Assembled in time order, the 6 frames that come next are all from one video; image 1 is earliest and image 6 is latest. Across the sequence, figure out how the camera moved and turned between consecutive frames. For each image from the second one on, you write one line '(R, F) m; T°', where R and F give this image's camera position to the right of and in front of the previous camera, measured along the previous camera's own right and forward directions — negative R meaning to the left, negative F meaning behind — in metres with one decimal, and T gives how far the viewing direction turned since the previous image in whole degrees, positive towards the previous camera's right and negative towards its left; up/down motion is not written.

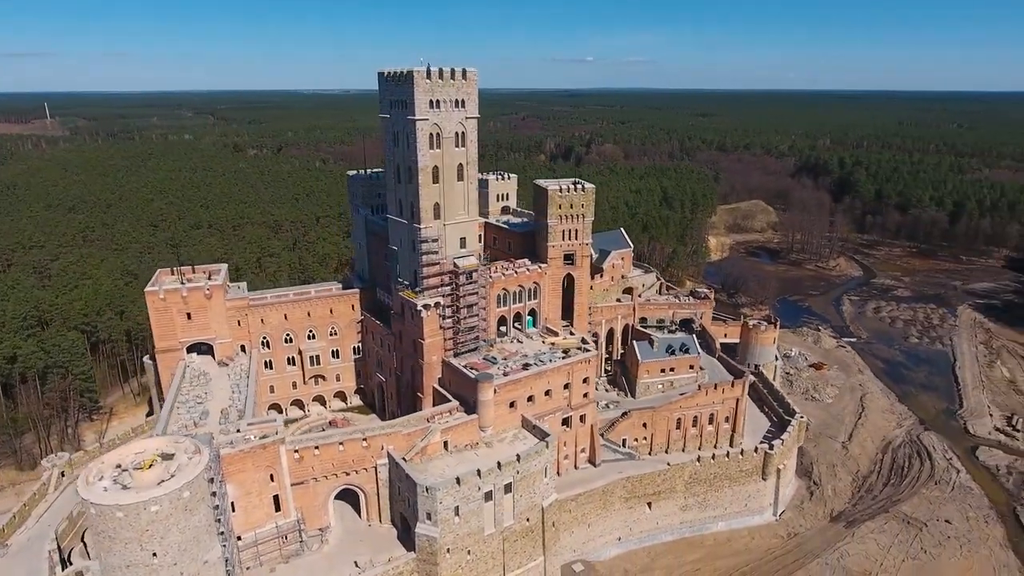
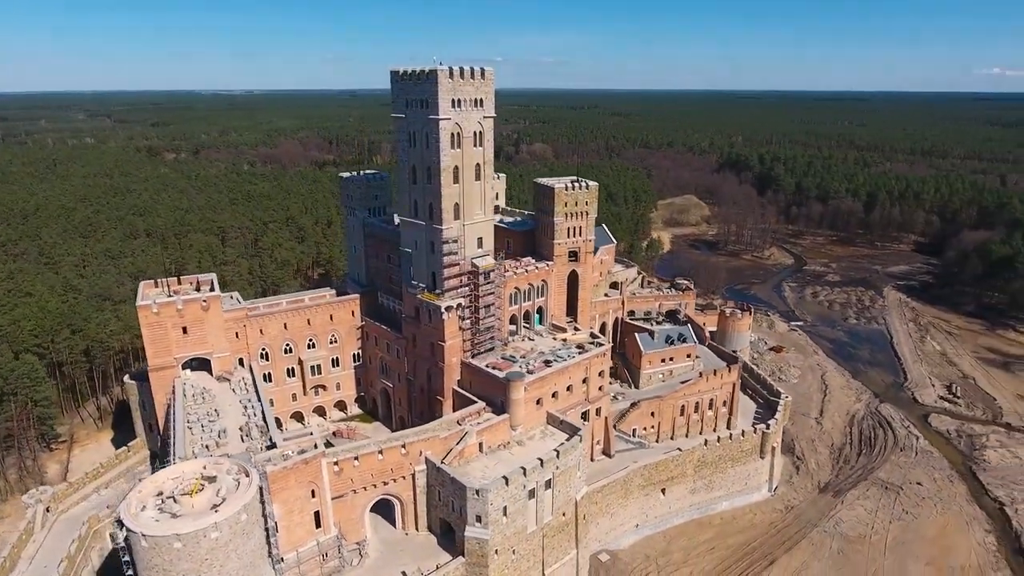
(-7.2, +0.3) m; +8°
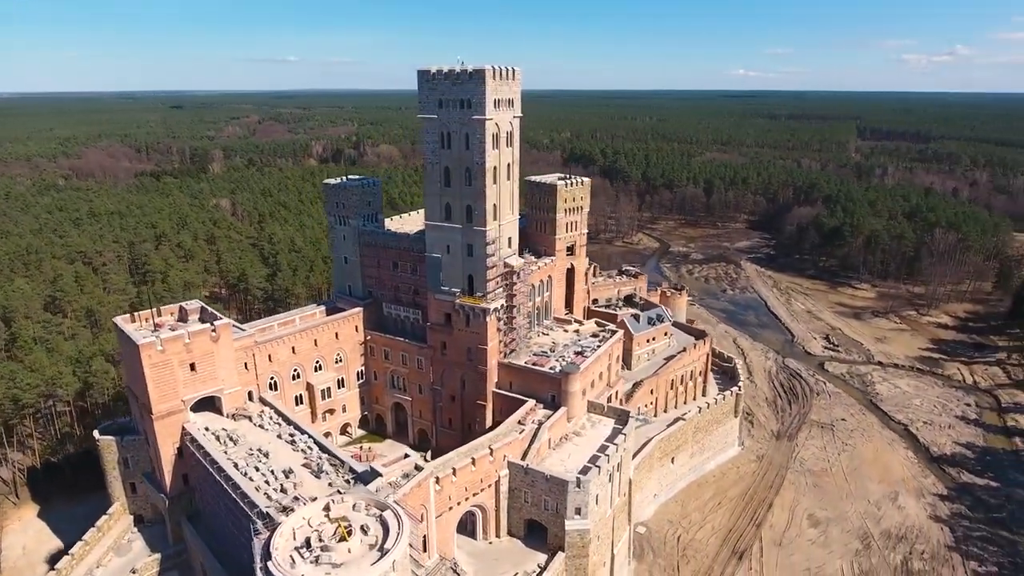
(-14.8, +1.8) m; +17°
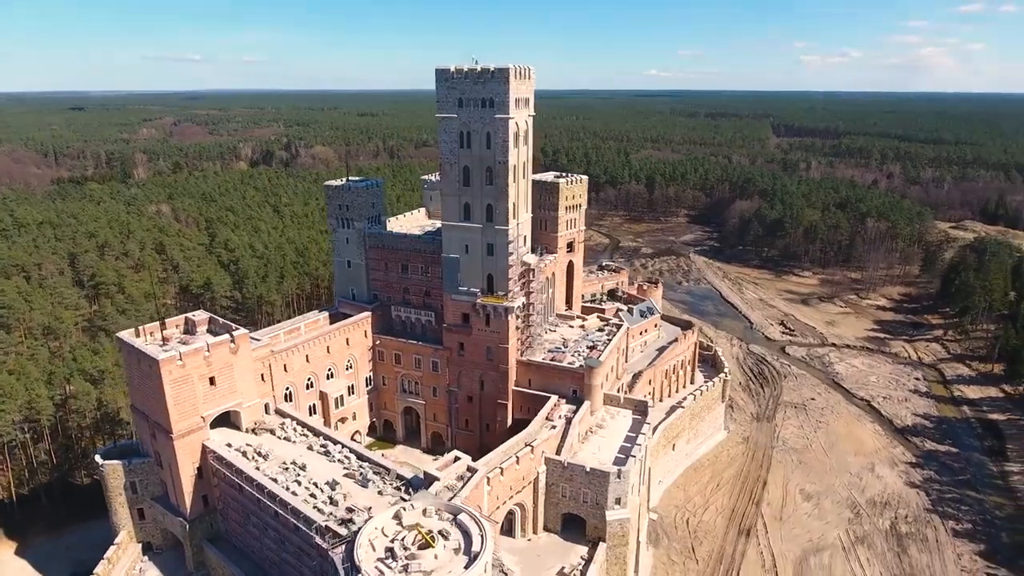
(-6.3, +0.2) m; +7°
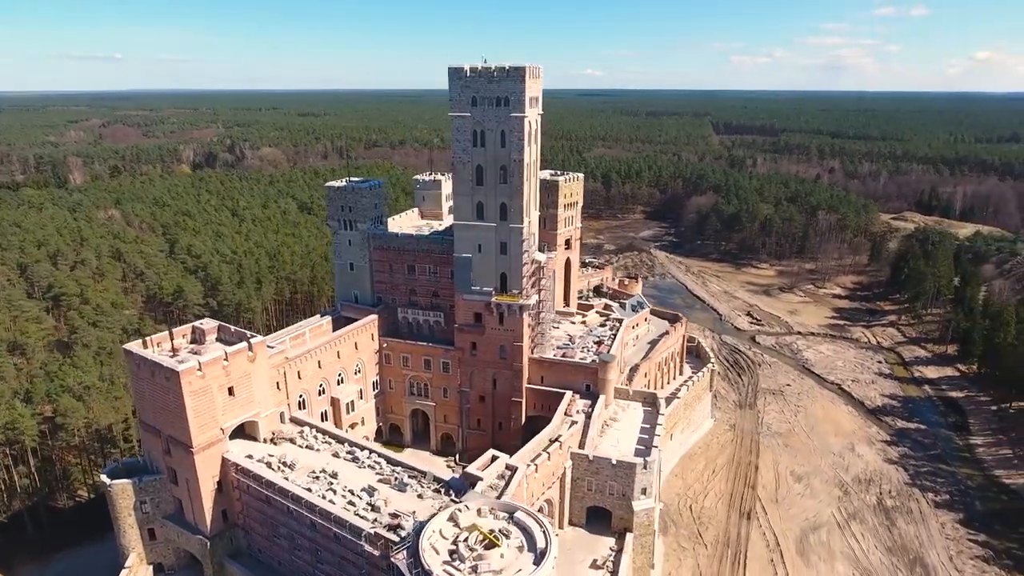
(-4.7, +0.1) m; +5°
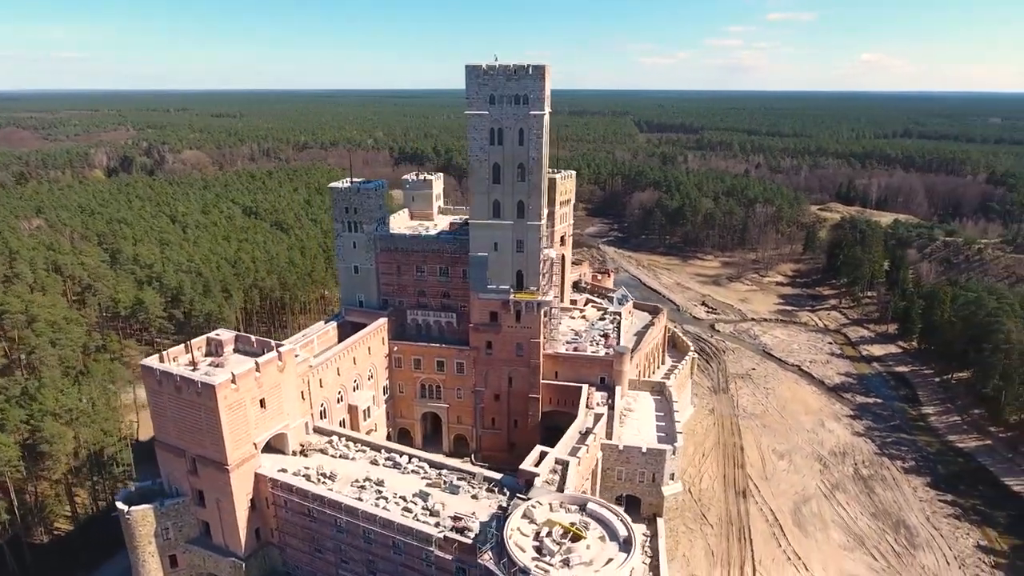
(-6.3, +0.2) m; +7°
